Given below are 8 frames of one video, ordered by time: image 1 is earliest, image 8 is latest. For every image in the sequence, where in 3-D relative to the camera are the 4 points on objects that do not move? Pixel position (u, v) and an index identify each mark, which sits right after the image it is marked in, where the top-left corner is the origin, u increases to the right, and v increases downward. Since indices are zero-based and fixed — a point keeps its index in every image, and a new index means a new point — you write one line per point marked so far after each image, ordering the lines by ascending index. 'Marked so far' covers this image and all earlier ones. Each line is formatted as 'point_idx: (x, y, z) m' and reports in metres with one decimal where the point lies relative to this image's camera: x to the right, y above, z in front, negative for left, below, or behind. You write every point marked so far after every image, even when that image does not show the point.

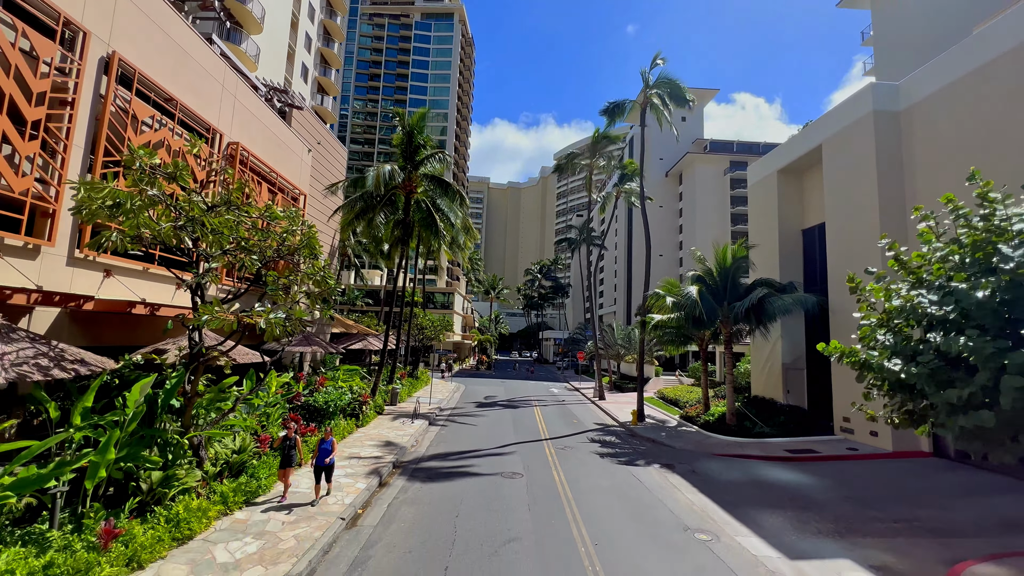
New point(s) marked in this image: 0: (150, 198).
0: (-7.1, +1.7, +9.5) m
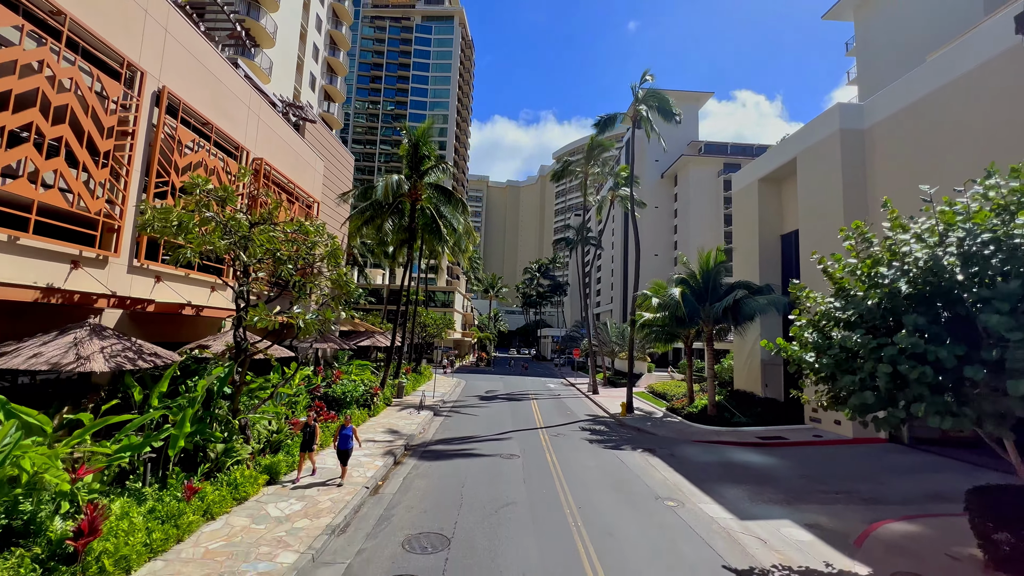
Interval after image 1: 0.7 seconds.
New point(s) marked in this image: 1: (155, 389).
0: (-7.1, +1.6, +11.1) m
1: (-6.9, -1.9, +8.8) m
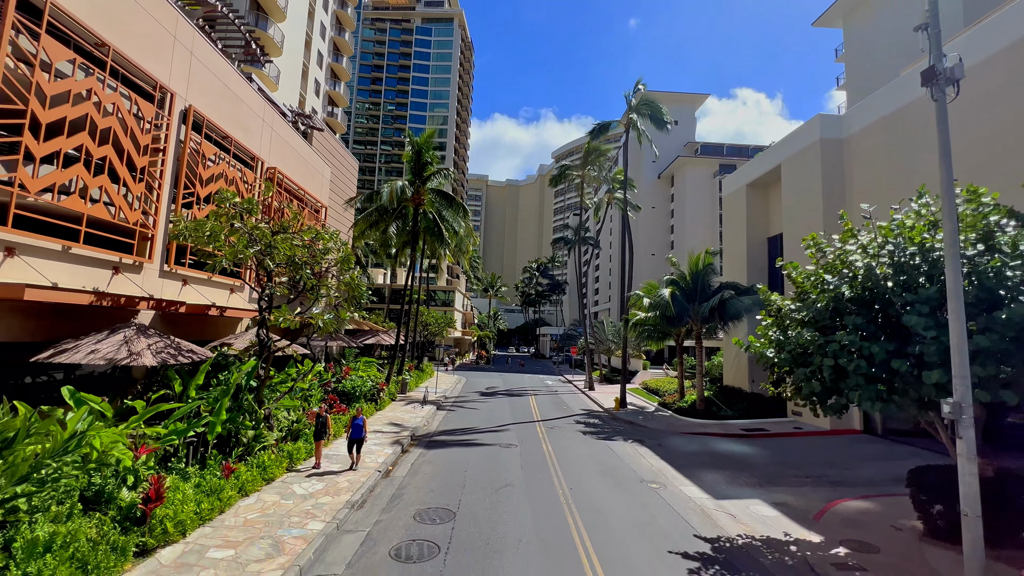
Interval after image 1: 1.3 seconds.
0: (-7.2, +1.5, +12.1) m
1: (-7.0, -2.0, +9.9) m
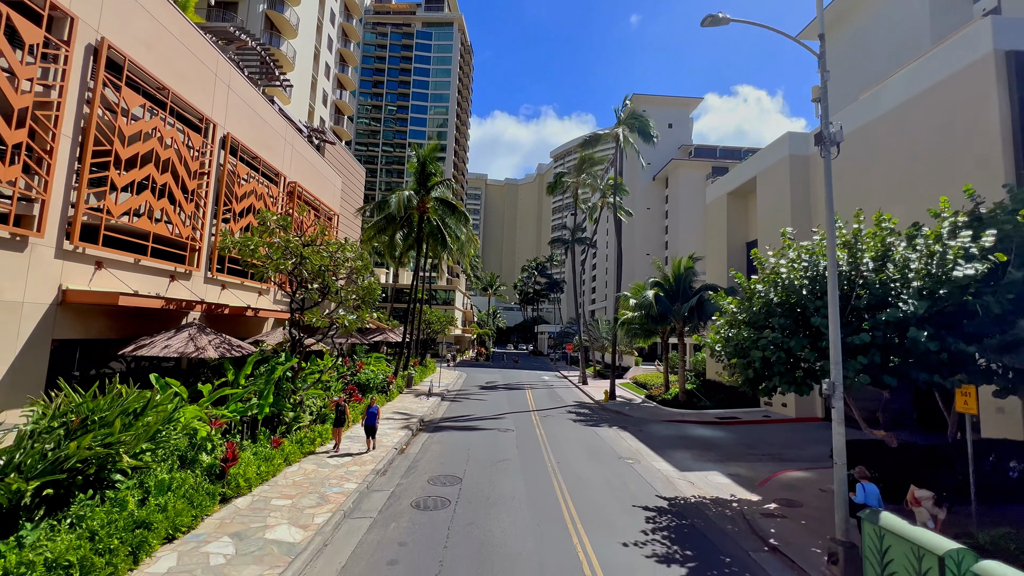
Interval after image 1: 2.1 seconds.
0: (-7.3, +1.4, +14.1) m
1: (-7.1, -2.1, +11.8) m
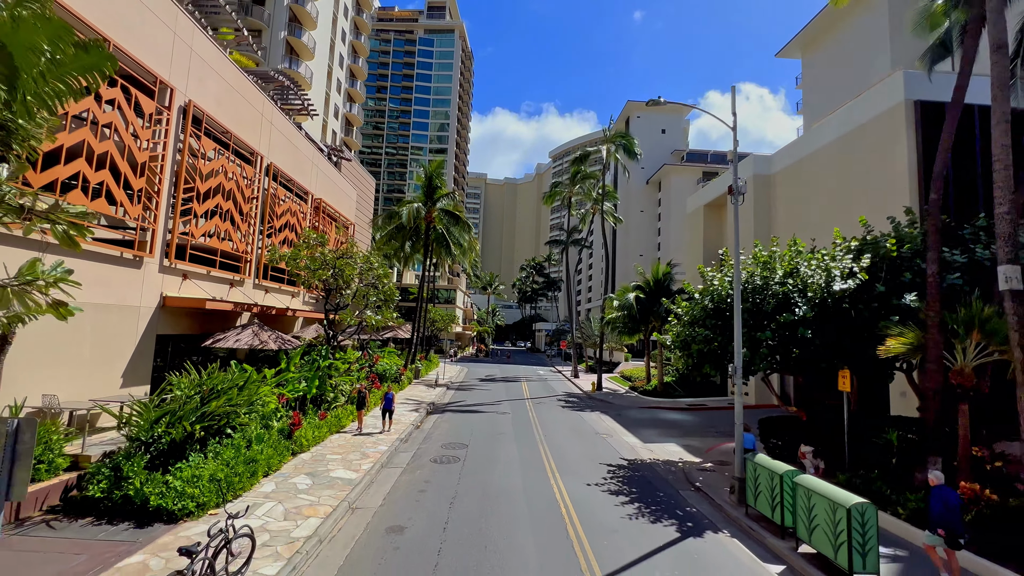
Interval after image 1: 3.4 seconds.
0: (-7.4, +1.2, +17.0) m
1: (-7.2, -2.3, +14.7) m
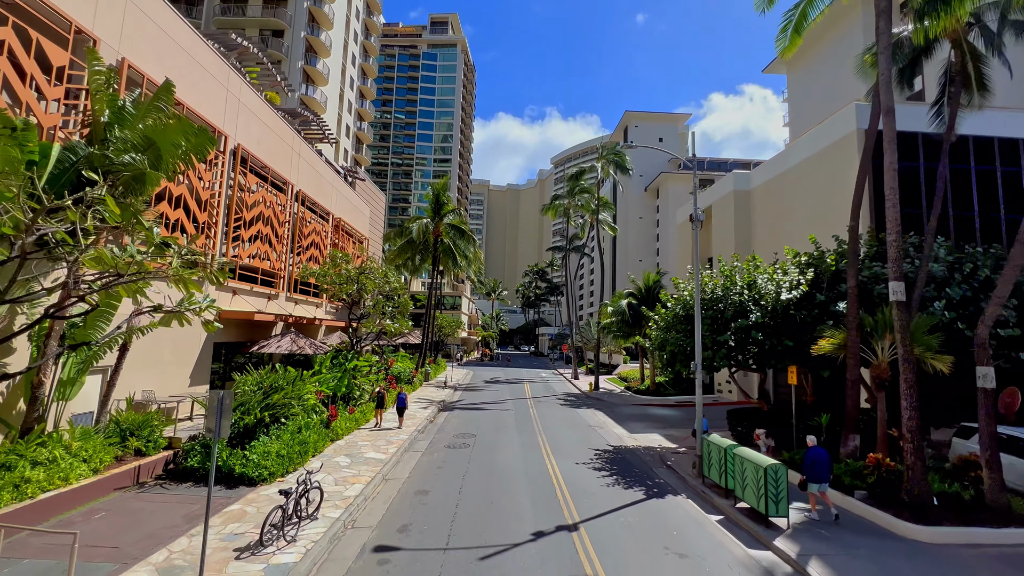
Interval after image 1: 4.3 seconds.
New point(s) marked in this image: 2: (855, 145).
0: (-7.4, +0.7, +19.3) m
1: (-7.2, -2.8, +17.1) m
2: (+14.4, +6.0, +19.0) m
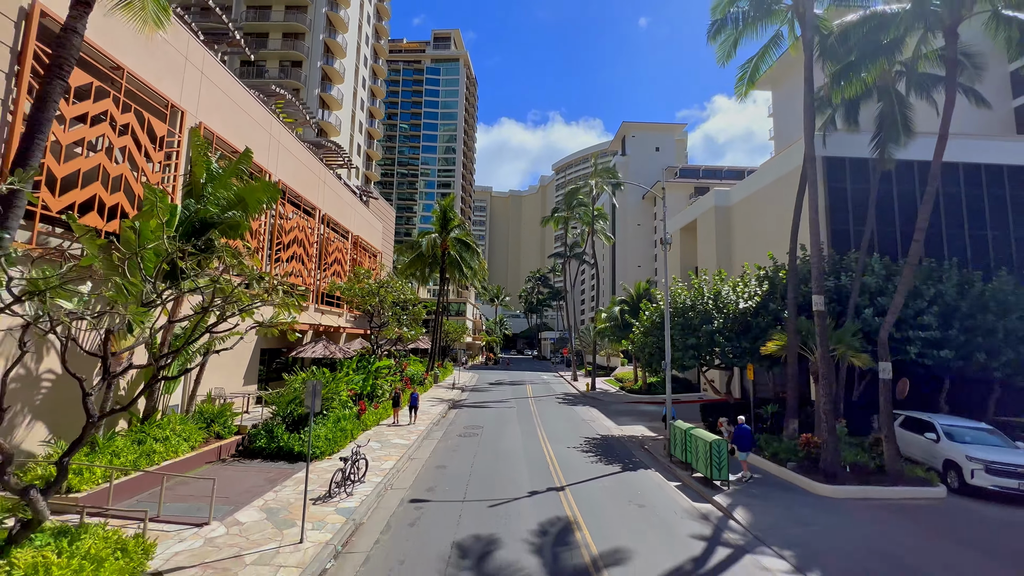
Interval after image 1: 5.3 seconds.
0: (-7.3, +0.1, +22.0) m
1: (-7.1, -3.4, +19.7) m
2: (+14.4, +5.7, +21.5) m
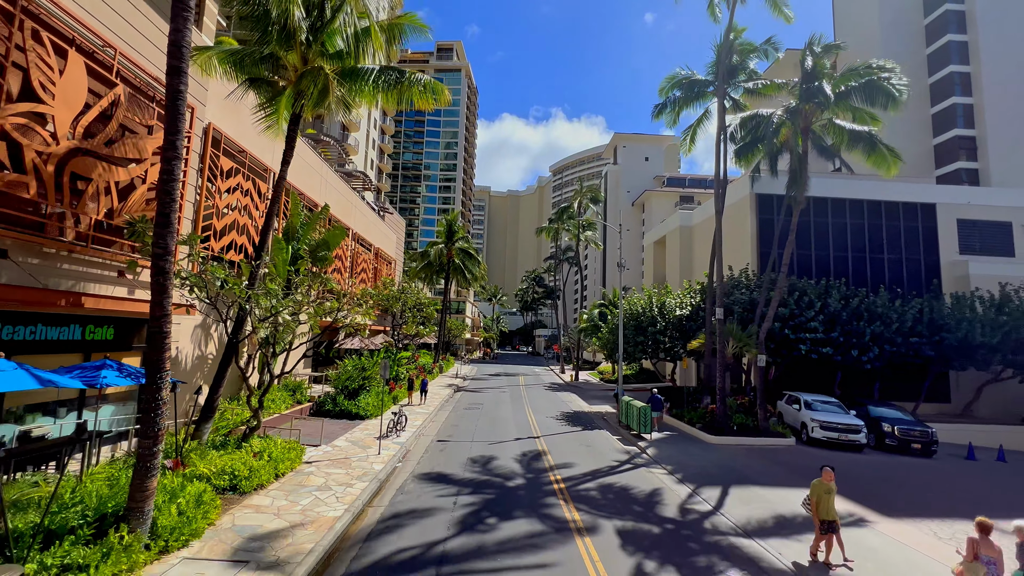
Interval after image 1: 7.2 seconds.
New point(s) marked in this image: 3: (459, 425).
0: (-7.6, -0.3, +27.3) m
1: (-7.4, -3.8, +25.0) m
2: (+14.2, +5.1, +26.9) m
3: (-2.2, -5.7, +18.6) m
